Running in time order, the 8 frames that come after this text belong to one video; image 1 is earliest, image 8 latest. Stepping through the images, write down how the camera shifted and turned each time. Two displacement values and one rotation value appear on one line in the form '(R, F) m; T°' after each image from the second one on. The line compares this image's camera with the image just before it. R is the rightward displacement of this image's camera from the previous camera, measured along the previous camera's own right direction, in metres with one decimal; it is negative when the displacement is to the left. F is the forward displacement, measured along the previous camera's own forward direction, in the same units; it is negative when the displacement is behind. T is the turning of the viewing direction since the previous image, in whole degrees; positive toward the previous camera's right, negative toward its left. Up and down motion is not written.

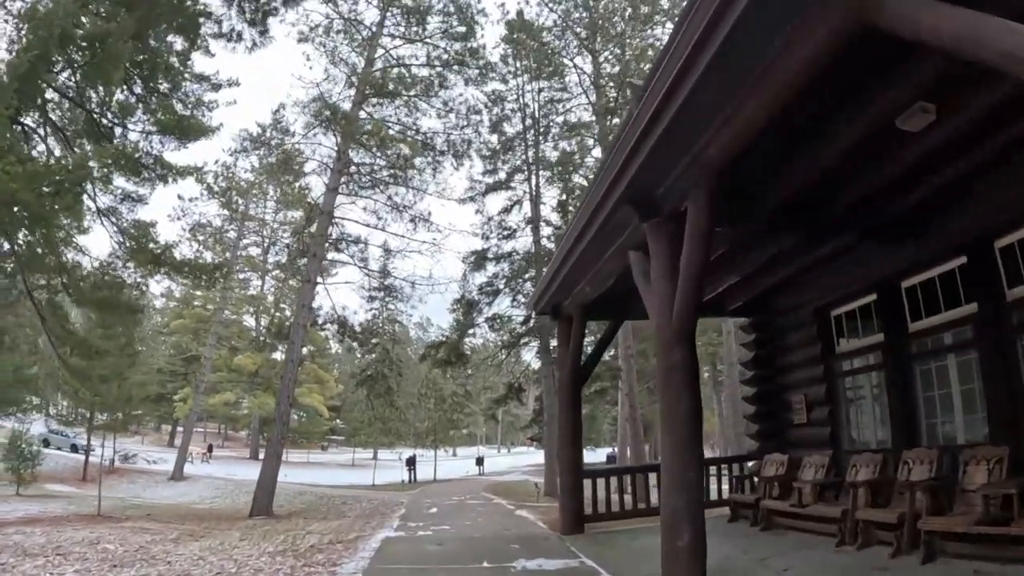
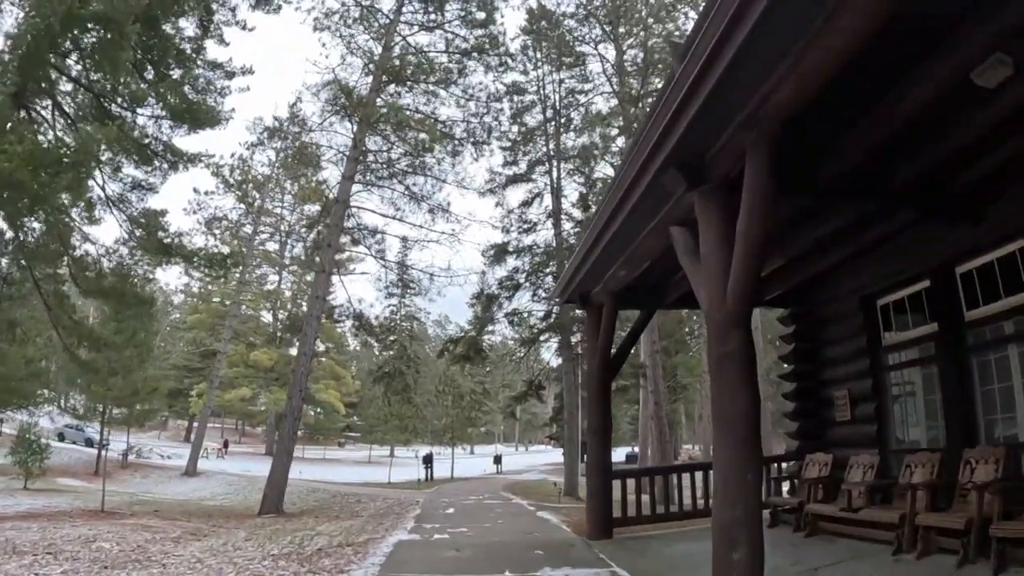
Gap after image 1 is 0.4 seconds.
(0.0, +0.5) m; -1°
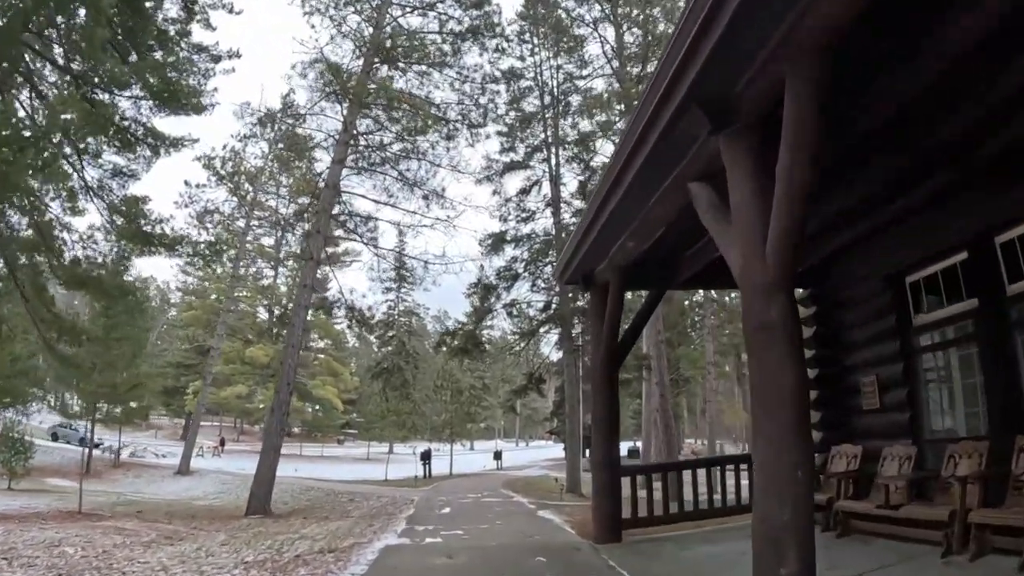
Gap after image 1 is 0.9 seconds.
(0.0, +0.5) m; 0°
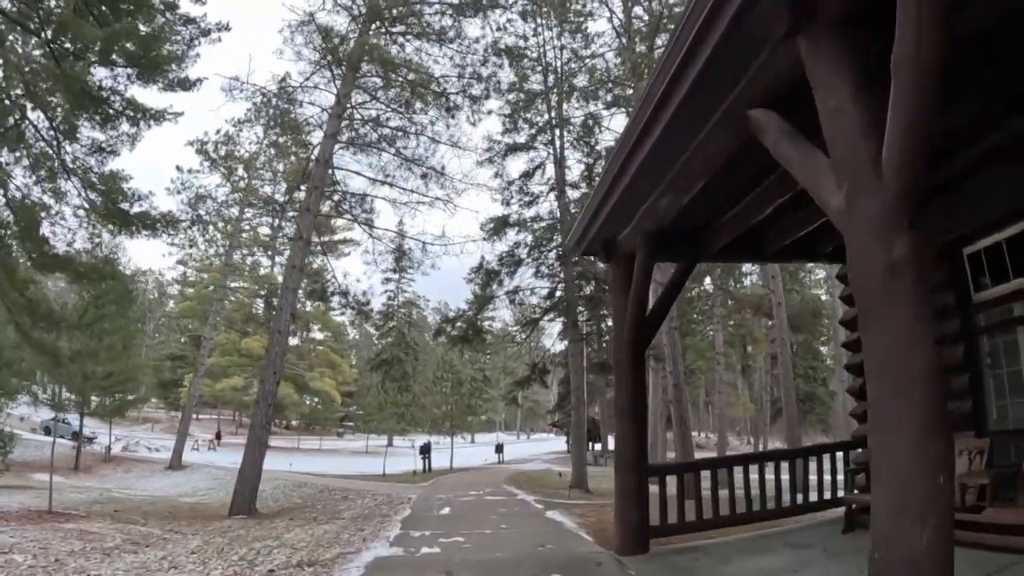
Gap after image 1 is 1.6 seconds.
(-0.1, +0.7) m; 0°
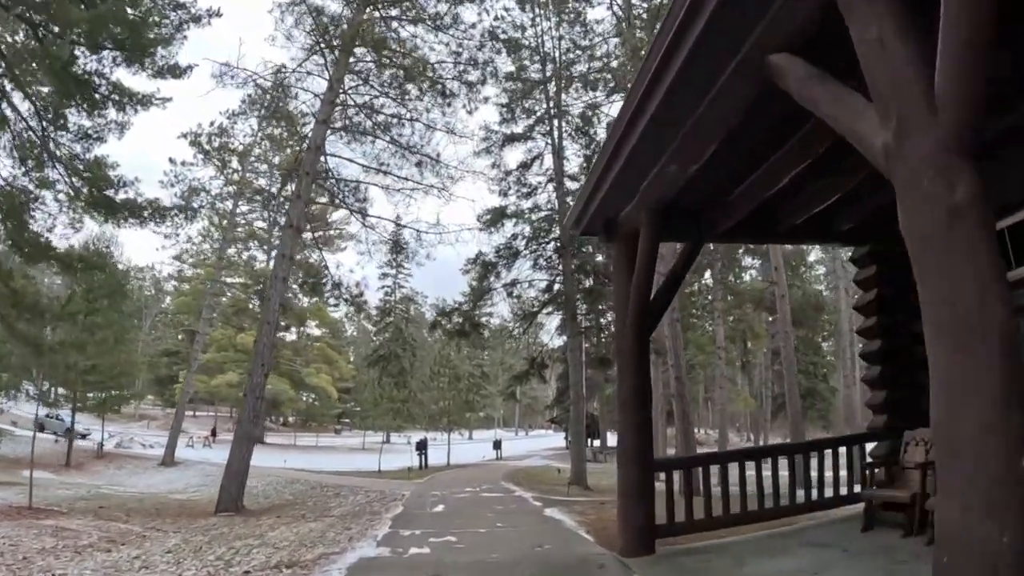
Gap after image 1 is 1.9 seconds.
(0.0, +0.3) m; 0°
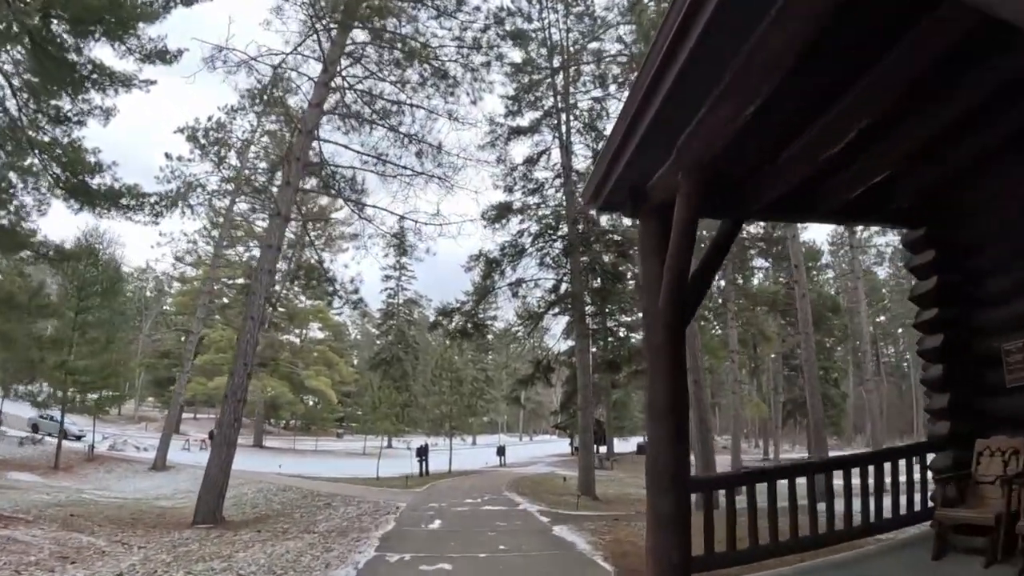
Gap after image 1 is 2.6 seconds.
(0.0, +0.7) m; 0°
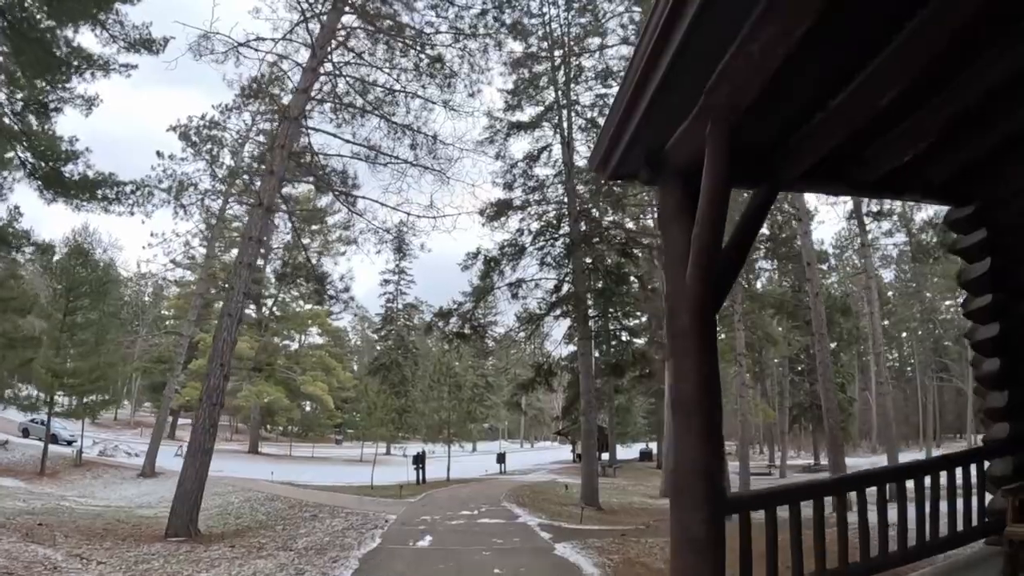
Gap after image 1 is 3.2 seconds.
(0.0, +0.5) m; 0°
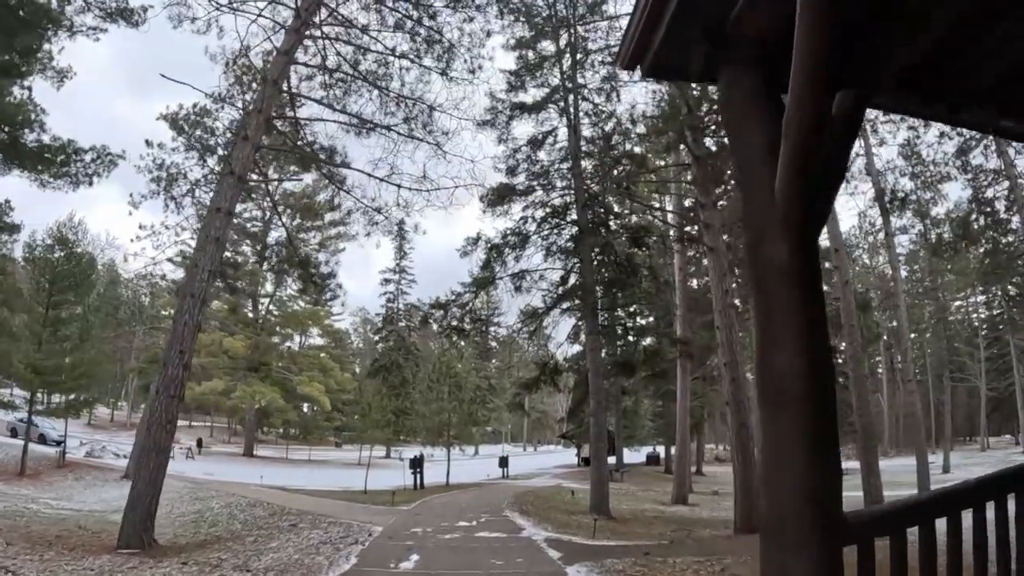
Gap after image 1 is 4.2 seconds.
(0.0, +0.9) m; 0°
